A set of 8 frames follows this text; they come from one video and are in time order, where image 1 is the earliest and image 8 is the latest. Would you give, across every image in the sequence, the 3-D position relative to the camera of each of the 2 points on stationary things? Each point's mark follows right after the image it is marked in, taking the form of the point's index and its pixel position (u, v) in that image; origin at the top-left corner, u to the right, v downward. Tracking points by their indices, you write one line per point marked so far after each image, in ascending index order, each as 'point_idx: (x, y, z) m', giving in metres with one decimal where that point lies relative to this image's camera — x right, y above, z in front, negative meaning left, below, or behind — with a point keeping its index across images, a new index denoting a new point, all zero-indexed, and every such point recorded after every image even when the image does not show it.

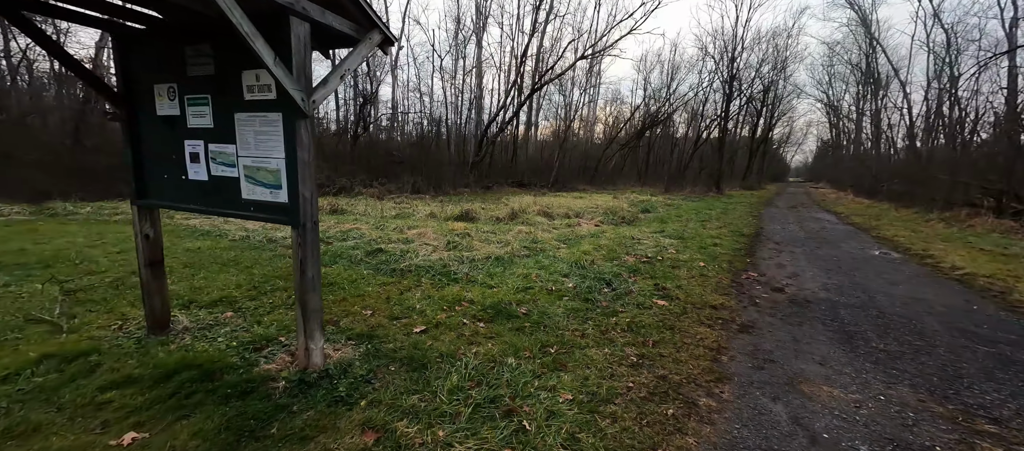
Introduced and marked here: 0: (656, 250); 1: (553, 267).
0: (+2.8, -0.4, +7.4) m
1: (+0.7, -0.6, +6.0) m
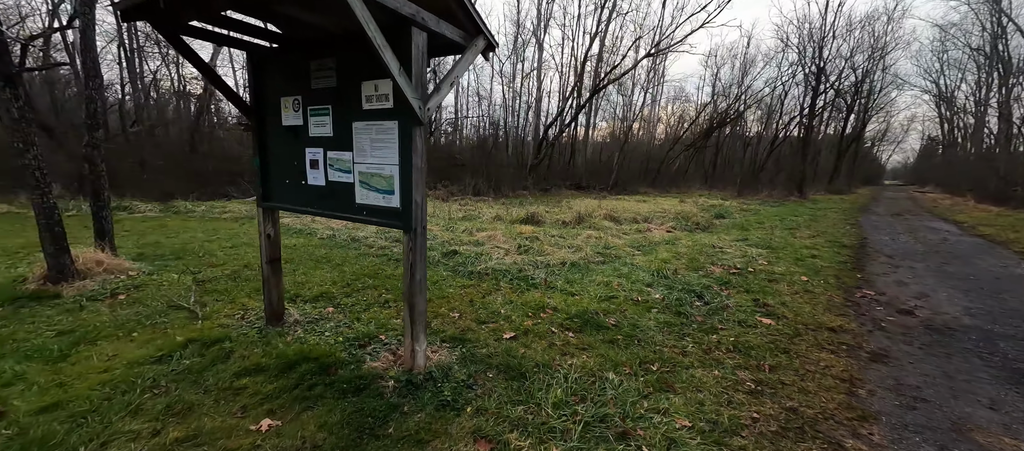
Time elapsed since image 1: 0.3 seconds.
0: (+4.1, -0.6, +6.9) m
1: (+1.9, -0.7, +5.8) m
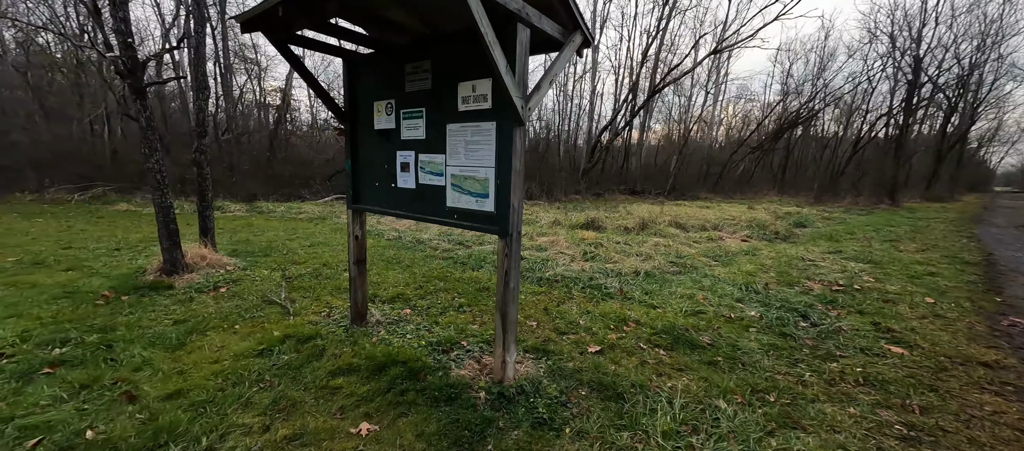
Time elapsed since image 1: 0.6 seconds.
0: (+5.2, -0.8, +6.1) m
1: (+2.9, -0.8, +5.3) m
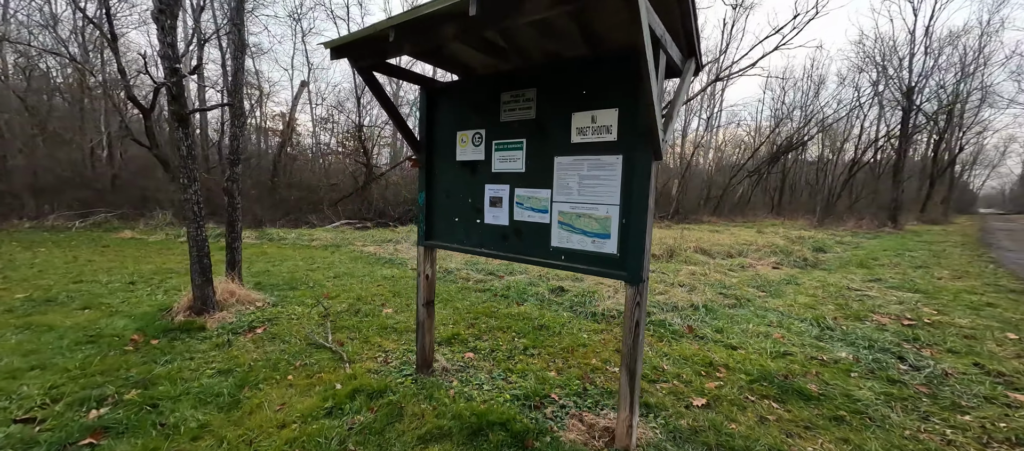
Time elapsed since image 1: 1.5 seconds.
0: (+5.9, -1.2, +5.9) m
1: (+3.6, -1.3, +5.0) m
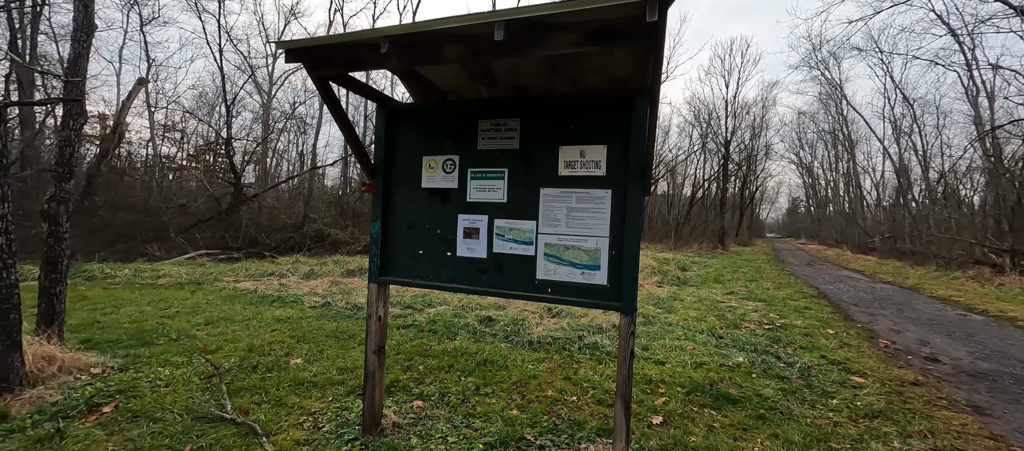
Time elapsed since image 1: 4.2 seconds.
0: (+4.6, -1.6, +7.3) m
1: (+2.6, -1.6, +5.8) m
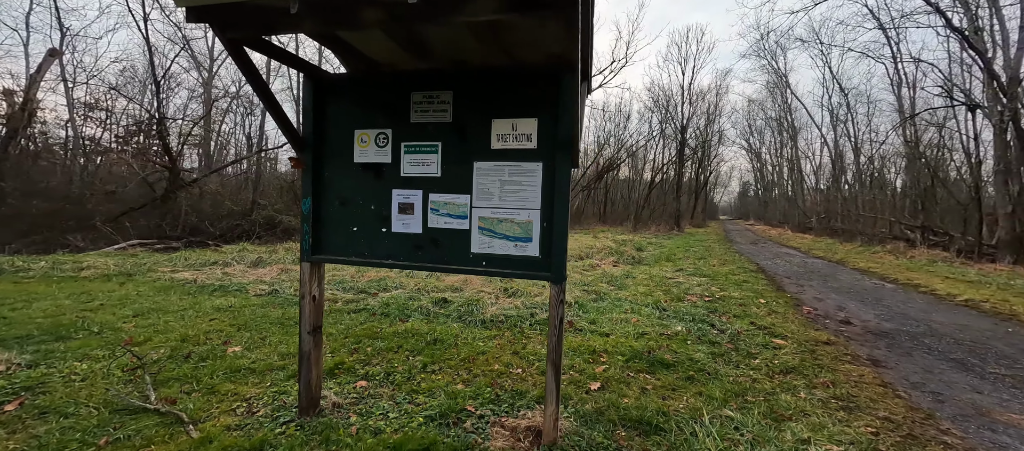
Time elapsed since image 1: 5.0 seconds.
0: (+3.8, -1.2, +7.8) m
1: (+1.9, -1.3, +6.1) m
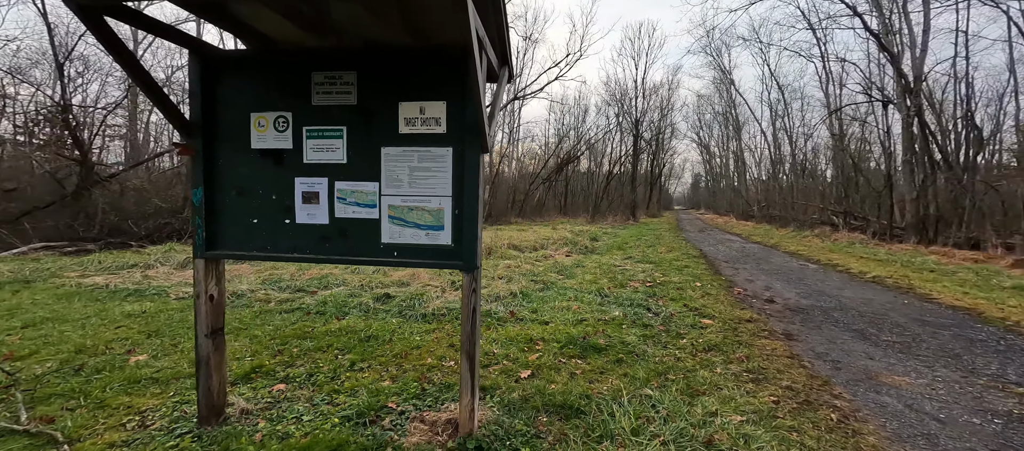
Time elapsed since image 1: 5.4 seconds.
0: (+2.7, -1.0, +8.0) m
1: (+1.0, -1.1, +6.2) m
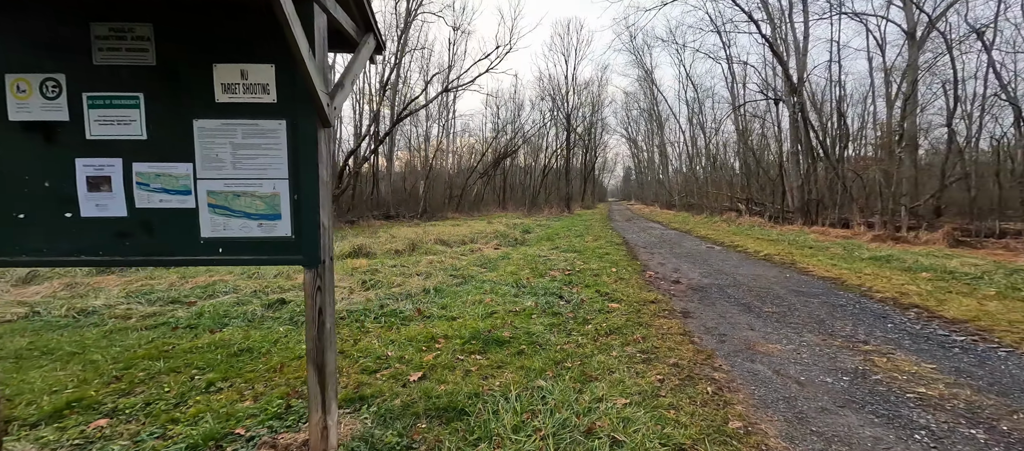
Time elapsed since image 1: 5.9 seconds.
0: (+1.1, -0.8, +8.1) m
1: (-0.3, -1.0, +6.0) m
